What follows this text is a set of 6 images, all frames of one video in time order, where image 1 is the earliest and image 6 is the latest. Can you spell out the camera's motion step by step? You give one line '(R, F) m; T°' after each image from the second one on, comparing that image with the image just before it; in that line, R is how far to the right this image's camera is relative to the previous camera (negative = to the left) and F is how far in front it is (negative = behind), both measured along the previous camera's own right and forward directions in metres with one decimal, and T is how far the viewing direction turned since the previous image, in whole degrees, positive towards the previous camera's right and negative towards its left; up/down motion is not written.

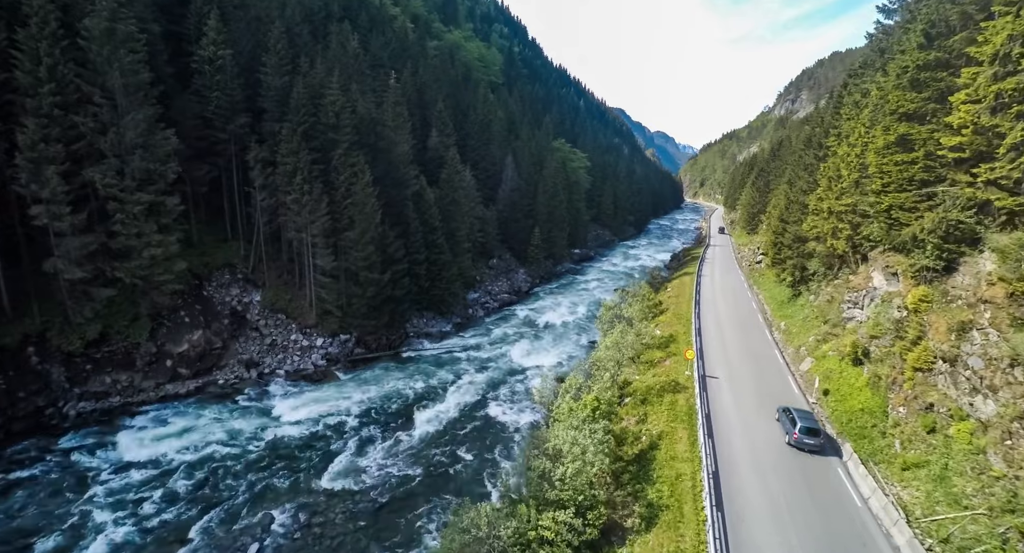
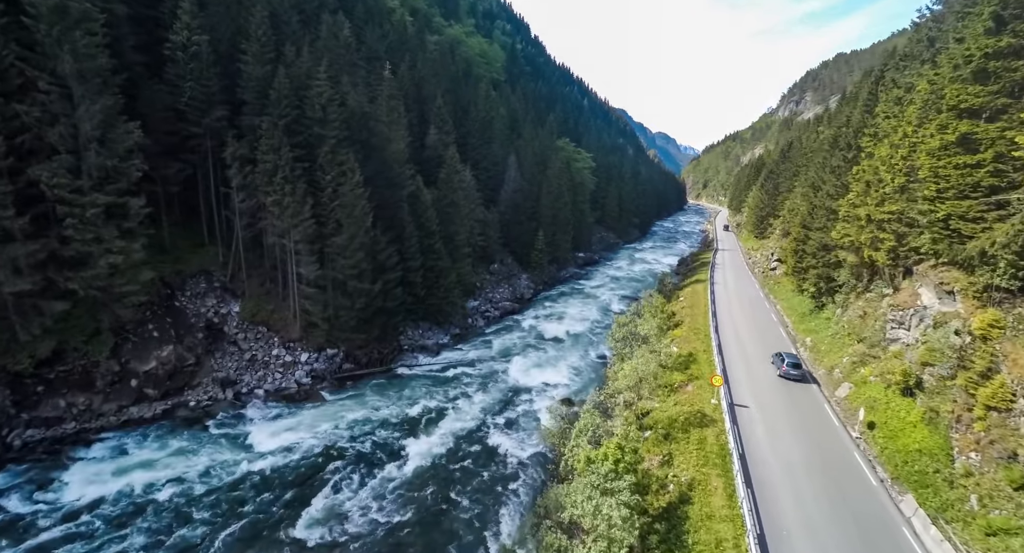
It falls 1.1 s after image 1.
(-0.2, +2.8) m; 0°
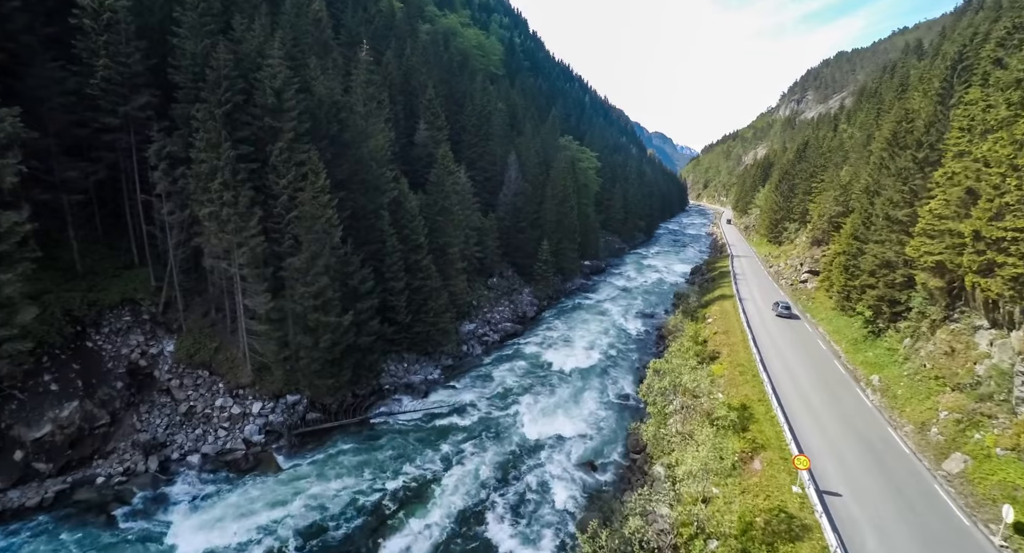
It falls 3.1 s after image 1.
(-0.5, +6.0) m; 0°
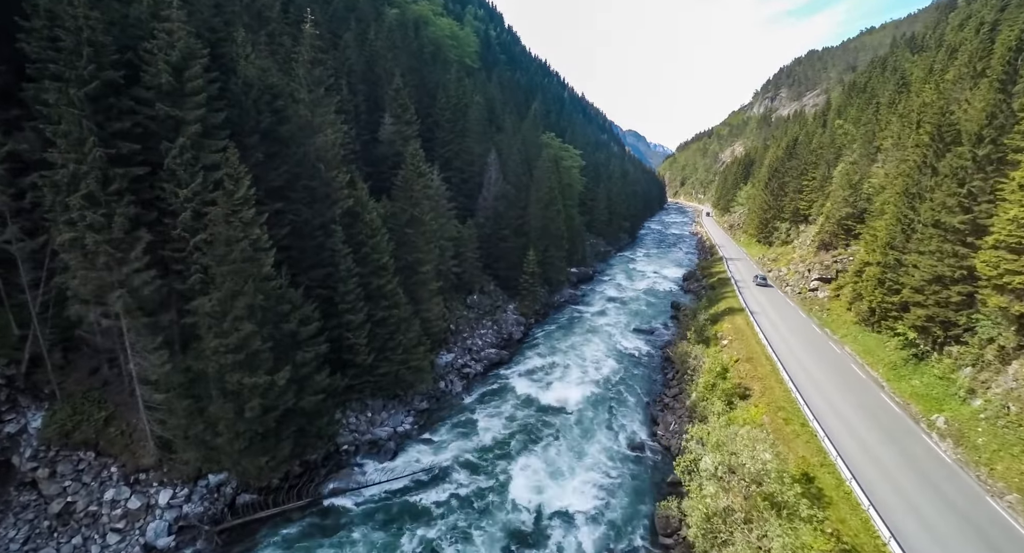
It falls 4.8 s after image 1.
(-0.6, +5.7) m; +3°
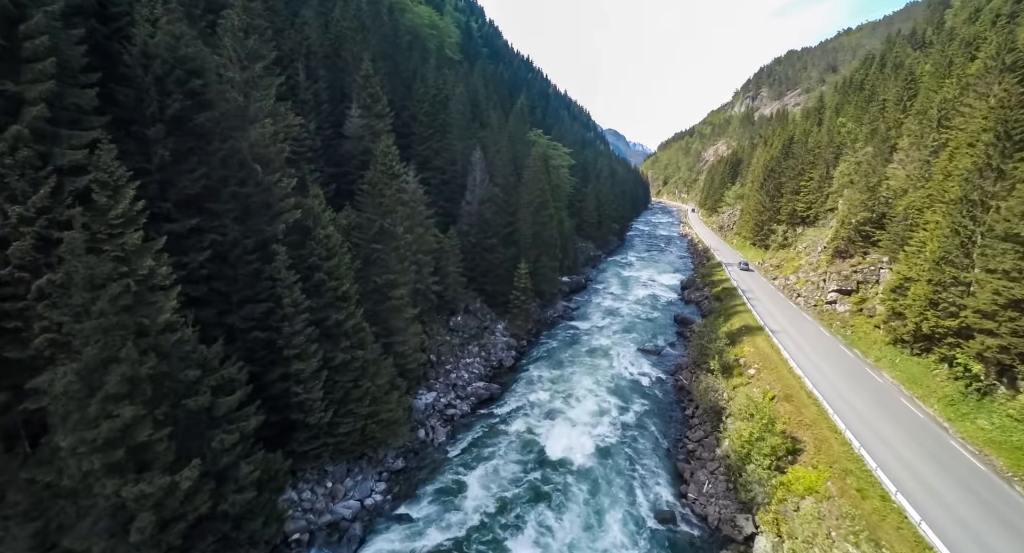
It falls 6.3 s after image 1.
(-0.7, +5.2) m; +2°
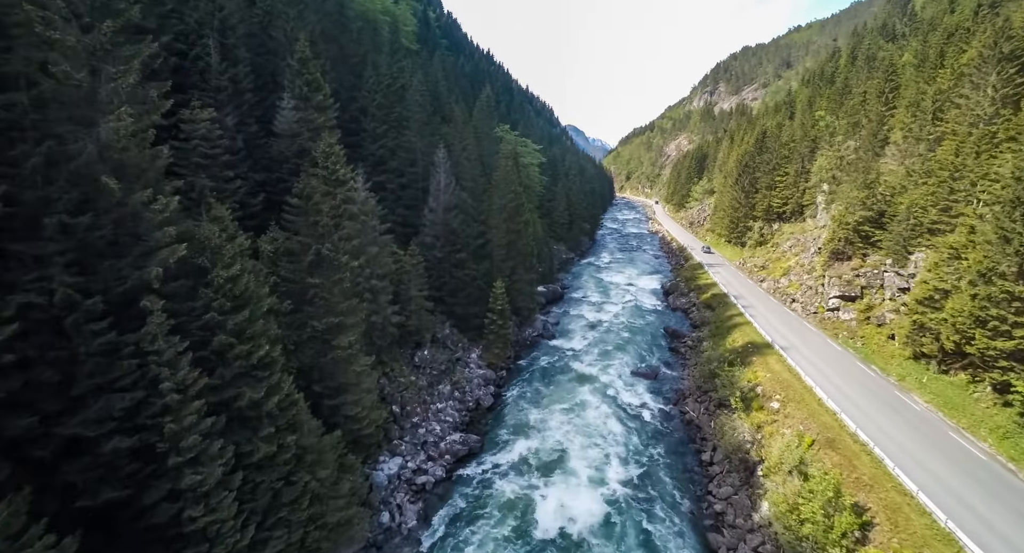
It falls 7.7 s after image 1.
(-0.8, +5.3) m; +5°
